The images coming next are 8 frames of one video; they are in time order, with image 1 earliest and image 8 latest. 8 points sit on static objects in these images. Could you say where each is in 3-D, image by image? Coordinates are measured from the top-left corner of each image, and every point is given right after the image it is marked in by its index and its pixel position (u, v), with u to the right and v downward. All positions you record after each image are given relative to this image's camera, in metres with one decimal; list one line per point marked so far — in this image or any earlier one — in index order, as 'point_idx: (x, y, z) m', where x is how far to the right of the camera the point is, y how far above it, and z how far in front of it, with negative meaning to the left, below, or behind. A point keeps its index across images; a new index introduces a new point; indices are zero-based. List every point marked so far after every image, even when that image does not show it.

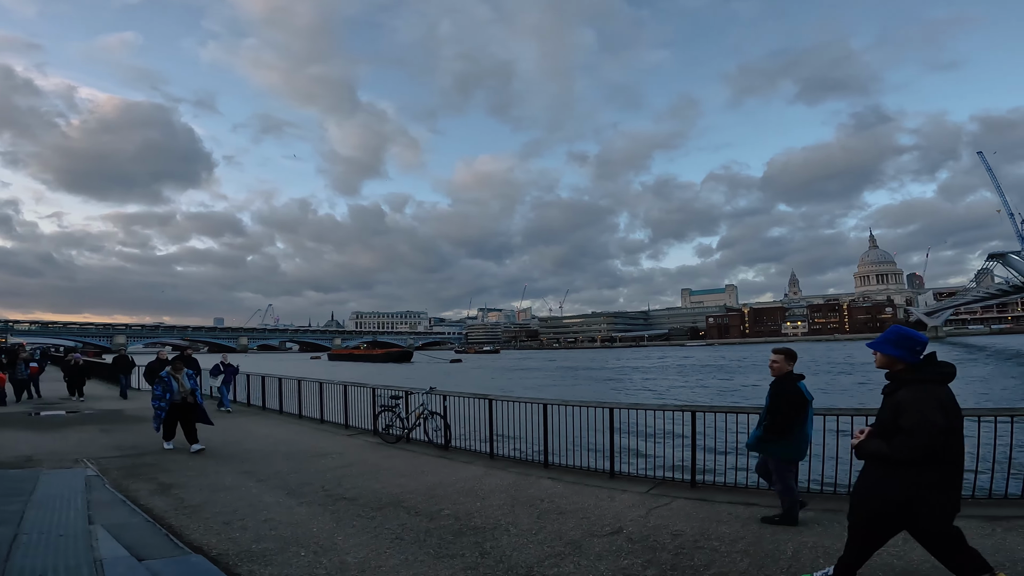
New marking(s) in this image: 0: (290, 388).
0: (-4.9, -2.2, +12.5) m
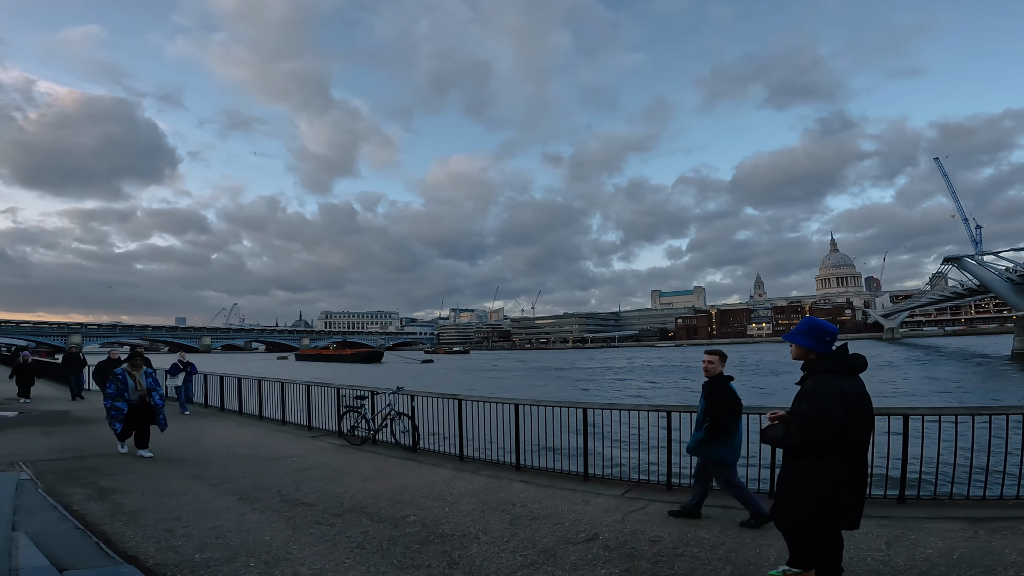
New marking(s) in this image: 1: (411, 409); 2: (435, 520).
0: (-5.5, -2.1, +11.9) m
1: (-1.5, -1.7, +8.2) m
2: (-0.8, -2.3, +5.7) m
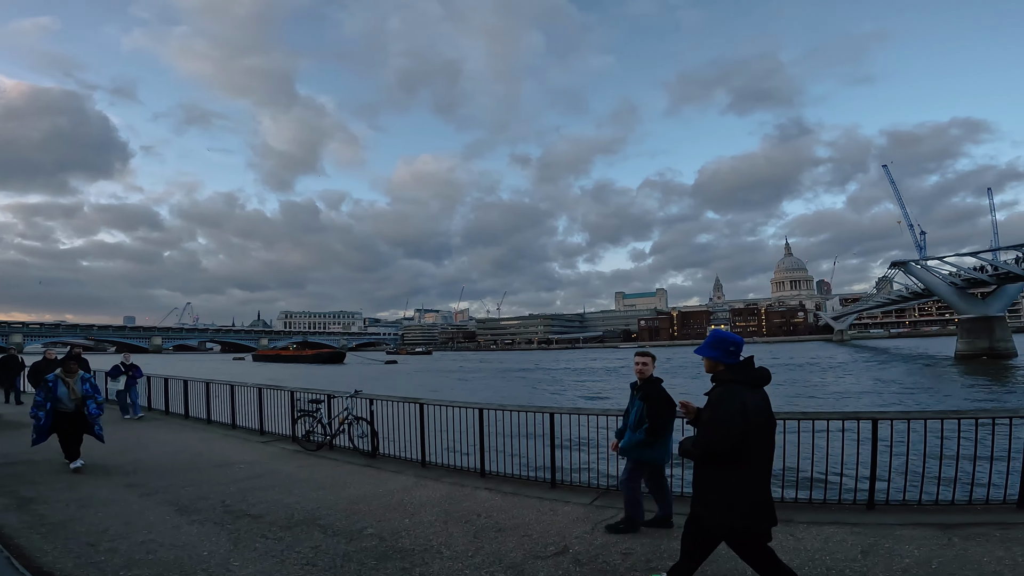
0: (-6.2, -2.1, +11.3) m
1: (-1.9, -1.7, +7.8) m
2: (-1.1, -2.3, +5.3) m
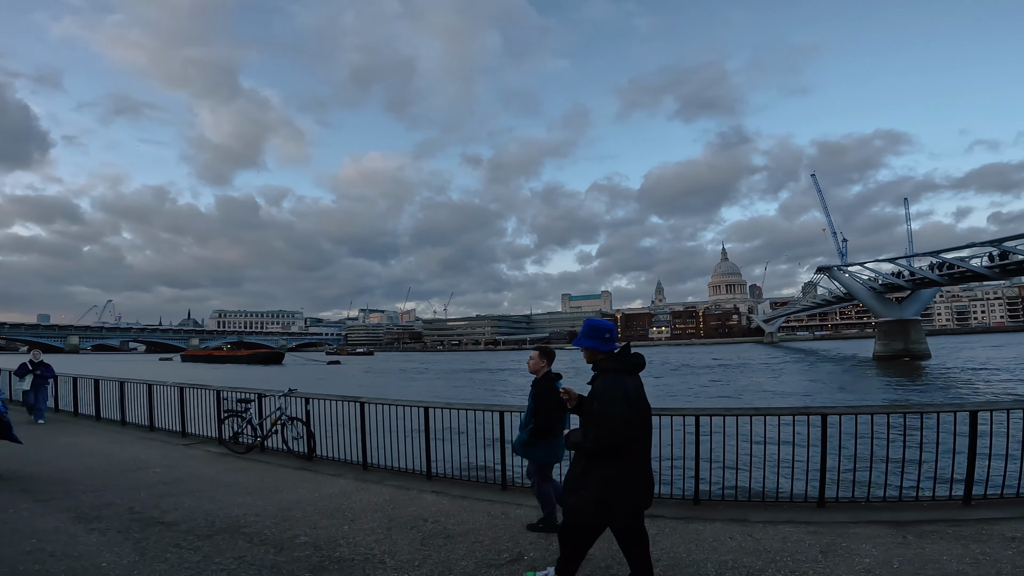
0: (-7.1, -1.9, +10.2) m
1: (-2.6, -1.5, +7.2) m
2: (-1.6, -2.1, +4.8) m
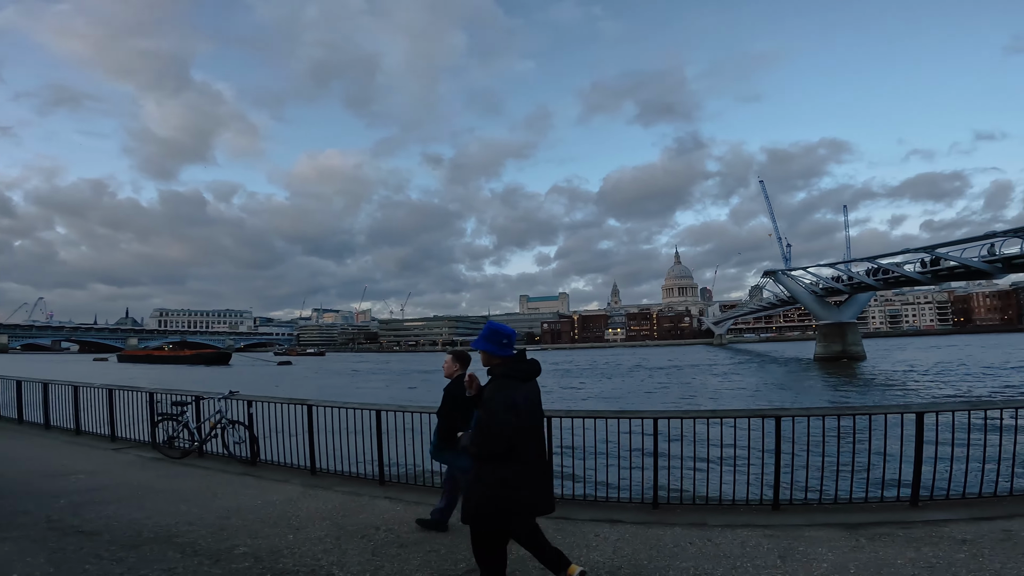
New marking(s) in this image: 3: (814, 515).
0: (-7.9, -1.8, +9.5) m
1: (-3.1, -1.5, +6.8) m
2: (-1.9, -2.1, +4.5) m
3: (+2.9, -2.2, +5.5) m
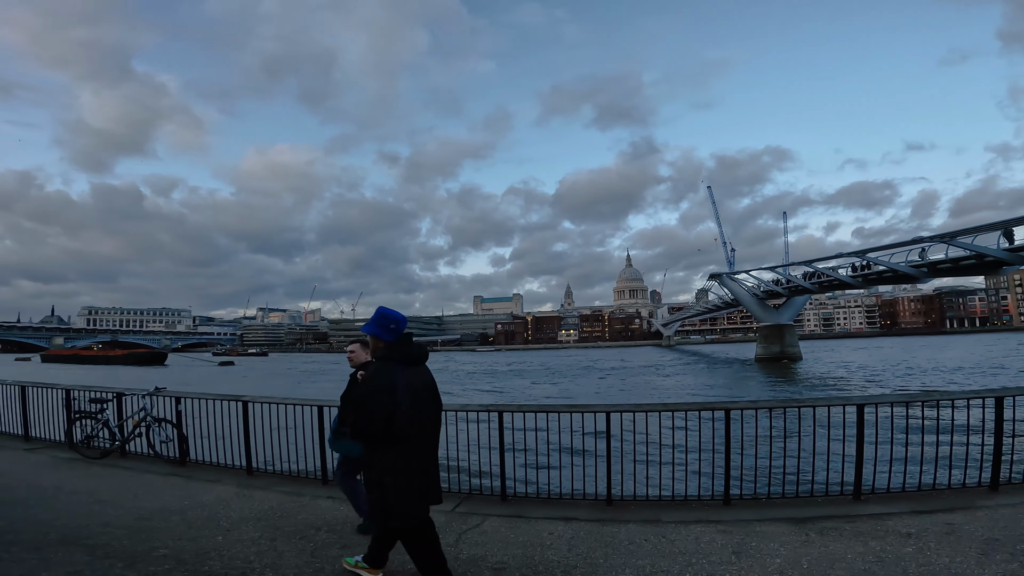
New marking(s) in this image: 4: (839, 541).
0: (-8.6, -1.7, +8.7) m
1: (-3.6, -1.4, +6.4) m
2: (-2.3, -2.0, +4.1) m
3: (+2.5, -2.2, +5.6) m
4: (+2.6, -2.0, +4.5) m
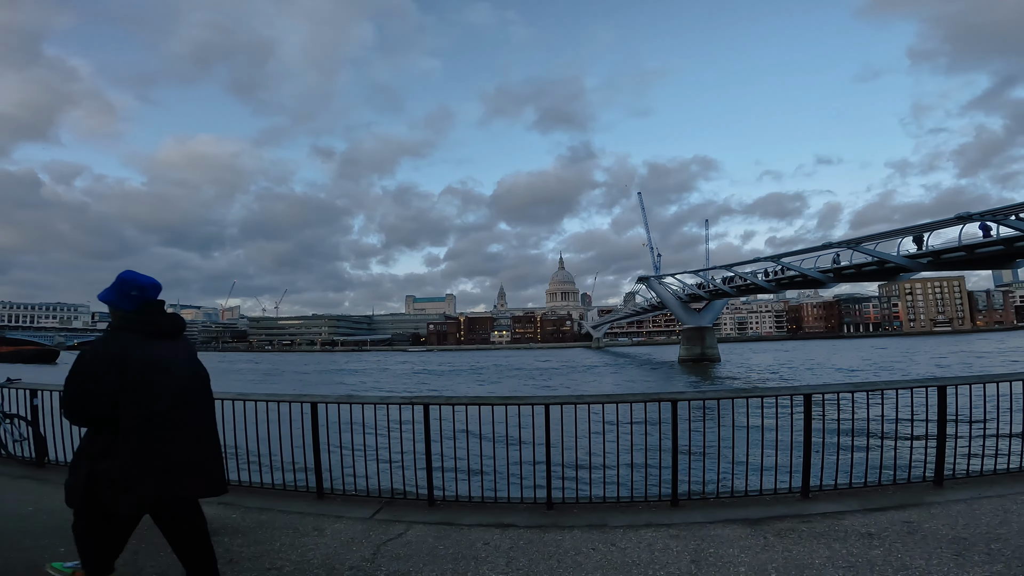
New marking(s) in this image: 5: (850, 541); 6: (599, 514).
0: (-9.5, -1.3, +7.0) m
1: (-4.3, -1.2, +5.2) m
2: (-2.7, -1.8, +3.2) m
3: (+1.9, -2.0, +5.2) m
4: (+2.1, -1.8, +4.2) m
5: (+2.4, -1.8, +4.1) m
6: (+0.8, -2.0, +4.9) m
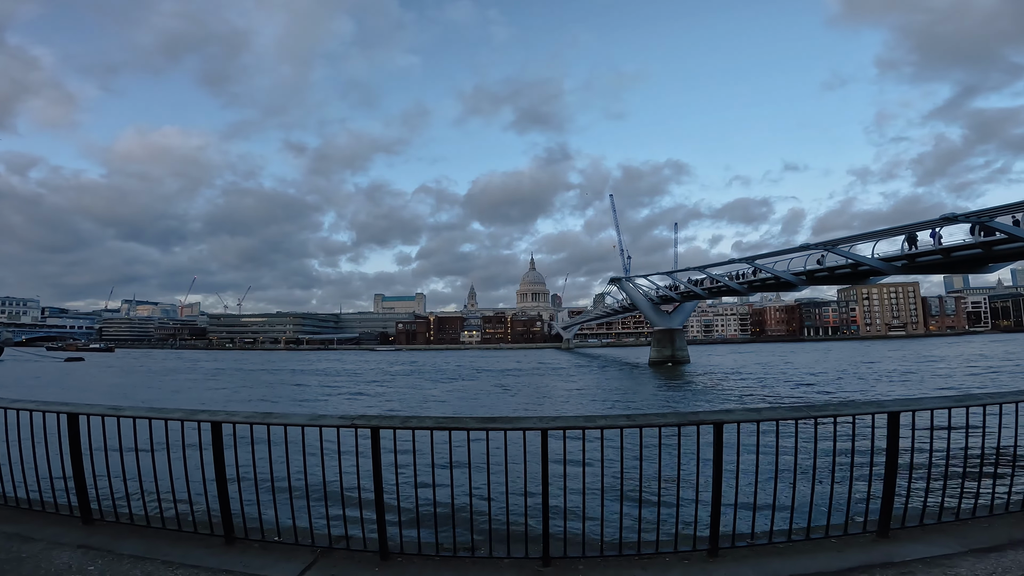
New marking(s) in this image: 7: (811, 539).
0: (-9.6, -1.1, +5.3) m
1: (-4.3, -1.0, +3.9) m
2: (-2.6, -1.7, +1.9) m
3: (+1.8, -2.0, +4.1) m
4: (+2.1, -1.8, +3.1) m
5: (+2.4, -1.7, +3.0) m
6: (+0.7, -1.9, +3.8) m
7: (+2.1, -2.0, +4.3) m
